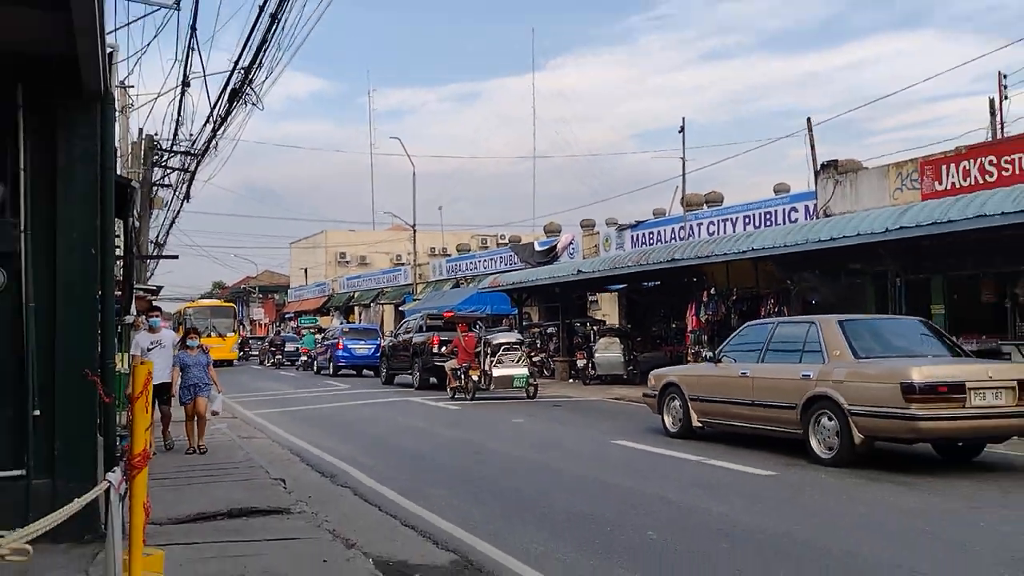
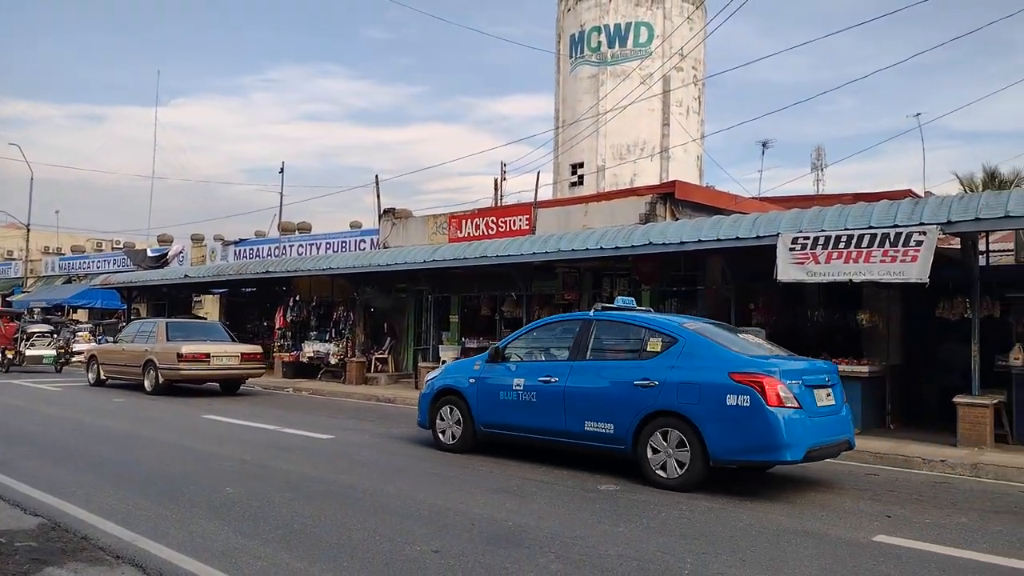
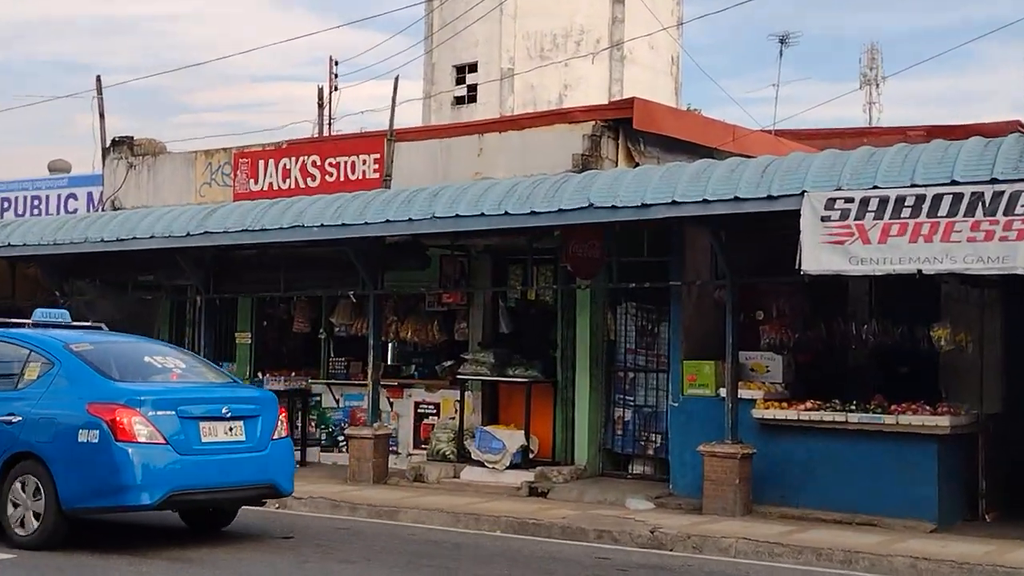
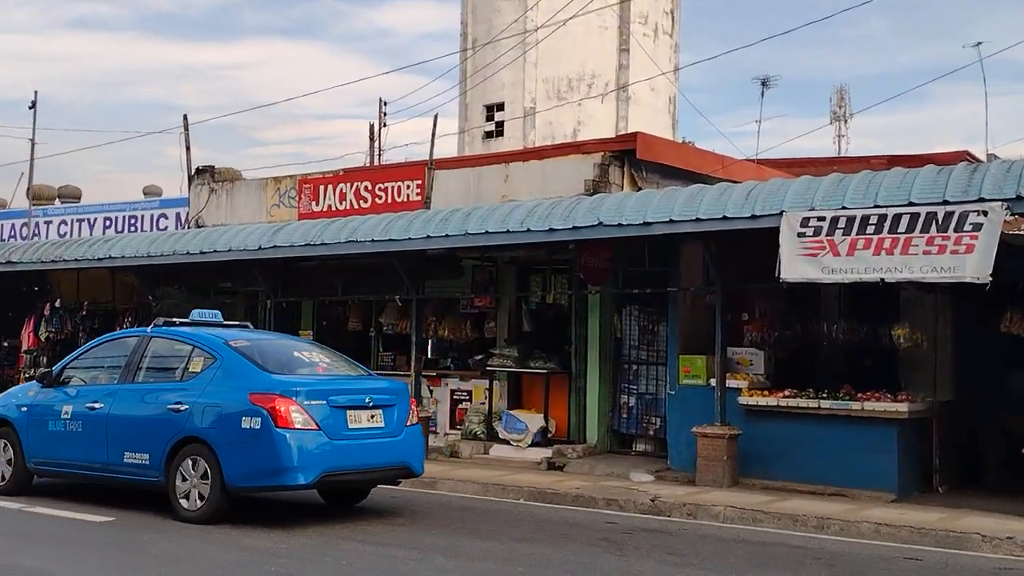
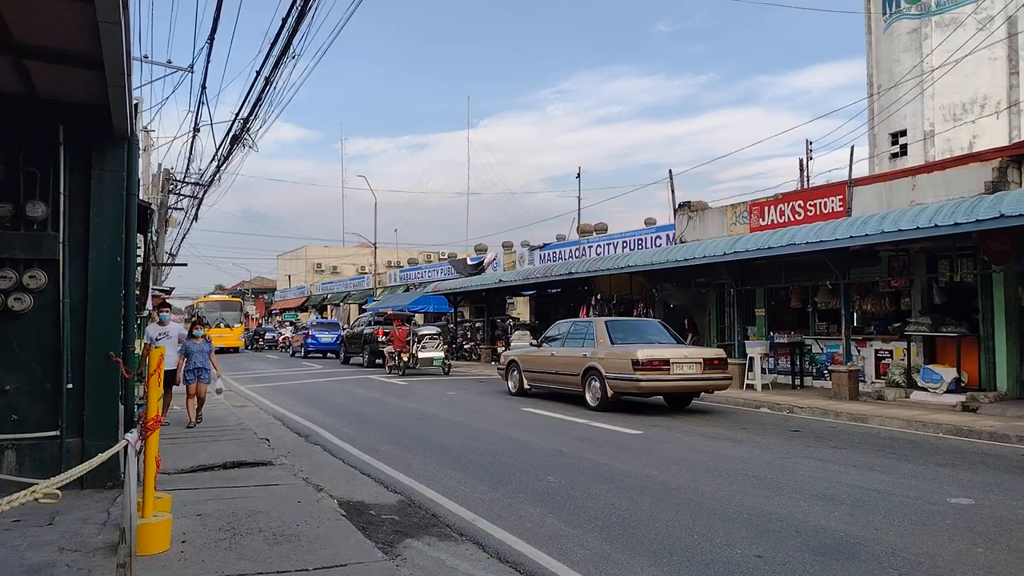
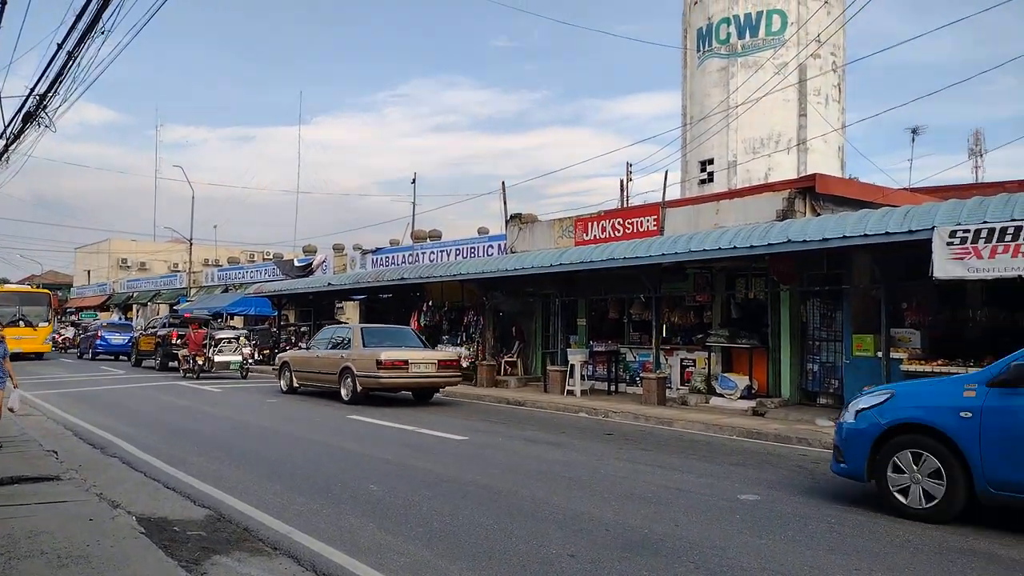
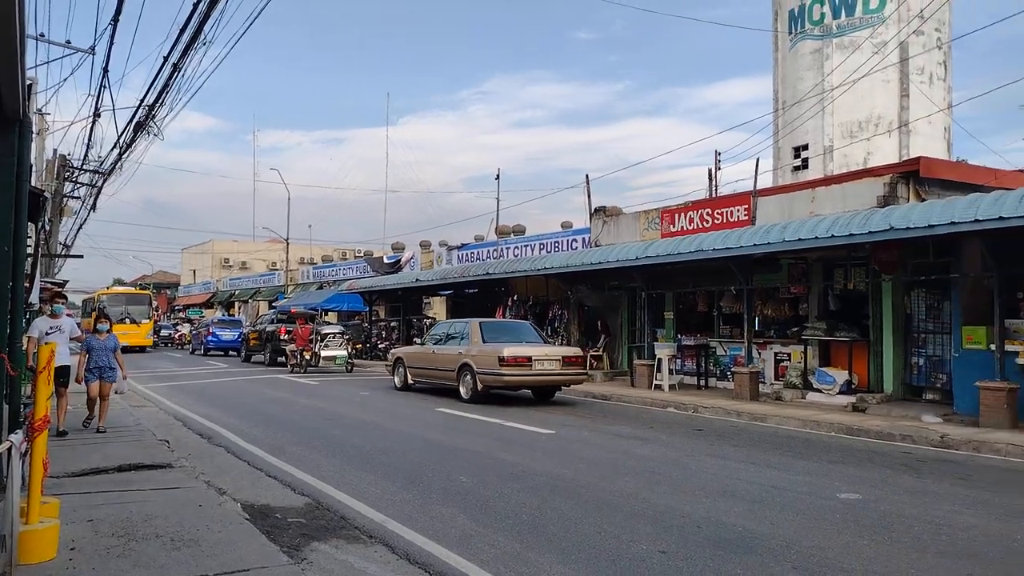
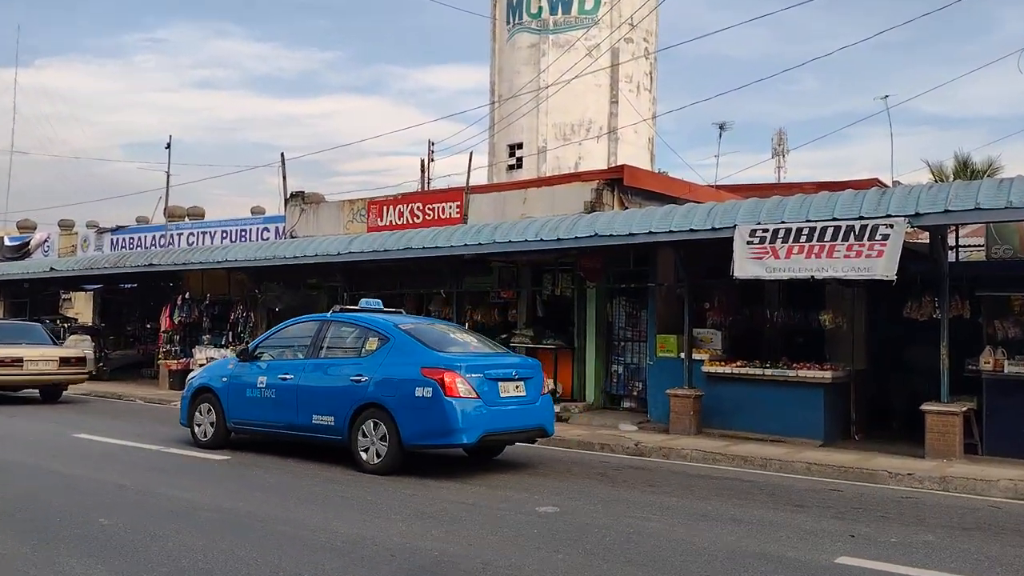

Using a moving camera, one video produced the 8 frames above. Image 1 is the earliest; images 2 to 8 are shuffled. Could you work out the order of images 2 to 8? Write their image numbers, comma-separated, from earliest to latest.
5, 7, 6, 2, 8, 4, 3
